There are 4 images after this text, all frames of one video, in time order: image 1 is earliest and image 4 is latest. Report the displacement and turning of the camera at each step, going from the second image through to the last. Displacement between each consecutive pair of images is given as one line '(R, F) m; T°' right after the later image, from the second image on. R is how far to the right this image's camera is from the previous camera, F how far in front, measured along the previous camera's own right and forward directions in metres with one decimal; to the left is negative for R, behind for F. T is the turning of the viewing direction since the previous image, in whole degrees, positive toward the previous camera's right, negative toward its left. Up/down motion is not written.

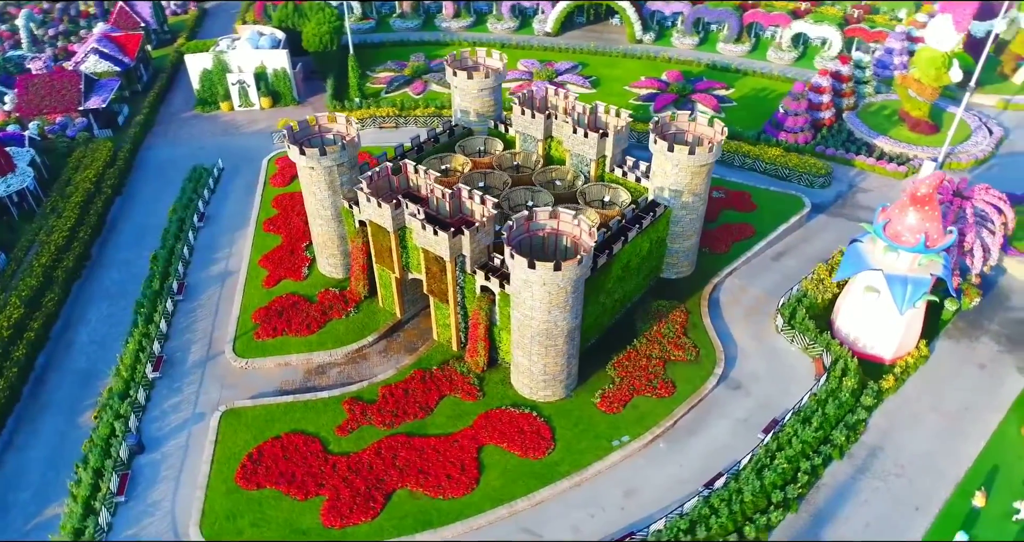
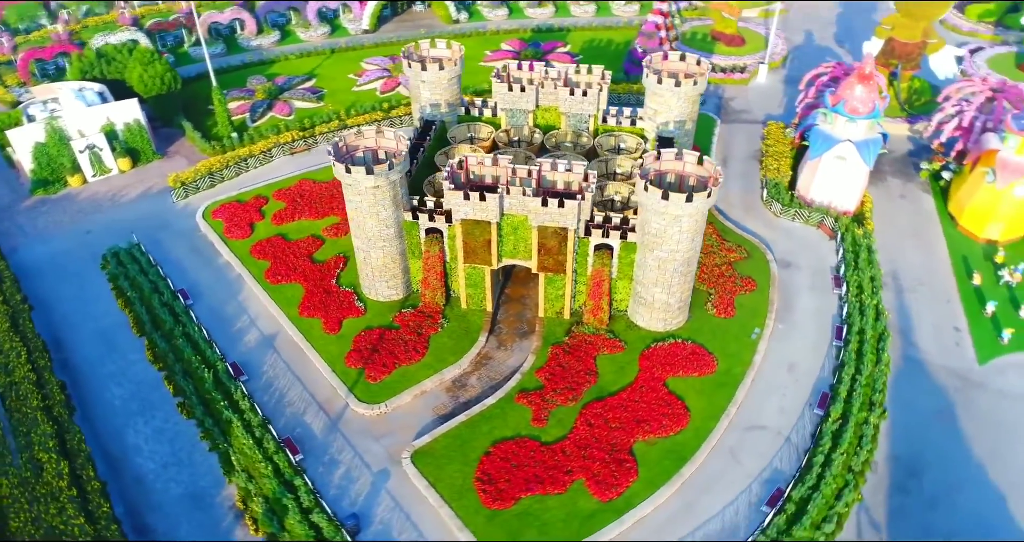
(-17.3, +2.6) m; +22°
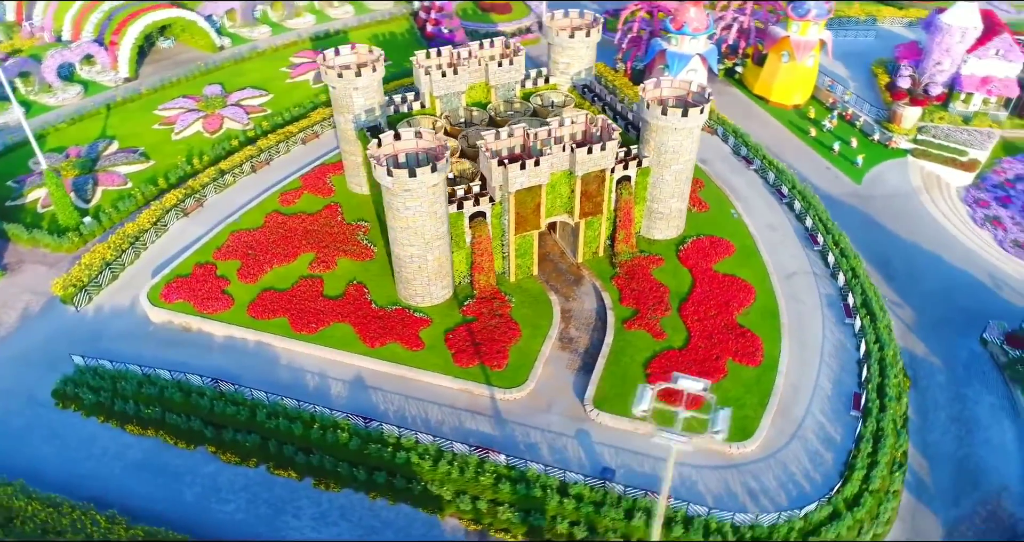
(-17.6, +2.5) m; +25°
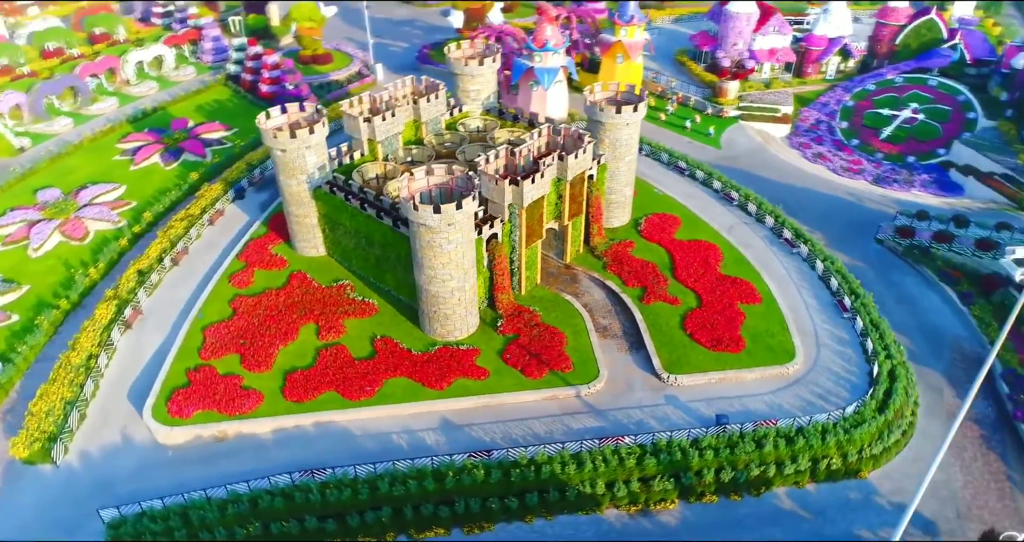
(-13.4, +0.9) m; +20°
